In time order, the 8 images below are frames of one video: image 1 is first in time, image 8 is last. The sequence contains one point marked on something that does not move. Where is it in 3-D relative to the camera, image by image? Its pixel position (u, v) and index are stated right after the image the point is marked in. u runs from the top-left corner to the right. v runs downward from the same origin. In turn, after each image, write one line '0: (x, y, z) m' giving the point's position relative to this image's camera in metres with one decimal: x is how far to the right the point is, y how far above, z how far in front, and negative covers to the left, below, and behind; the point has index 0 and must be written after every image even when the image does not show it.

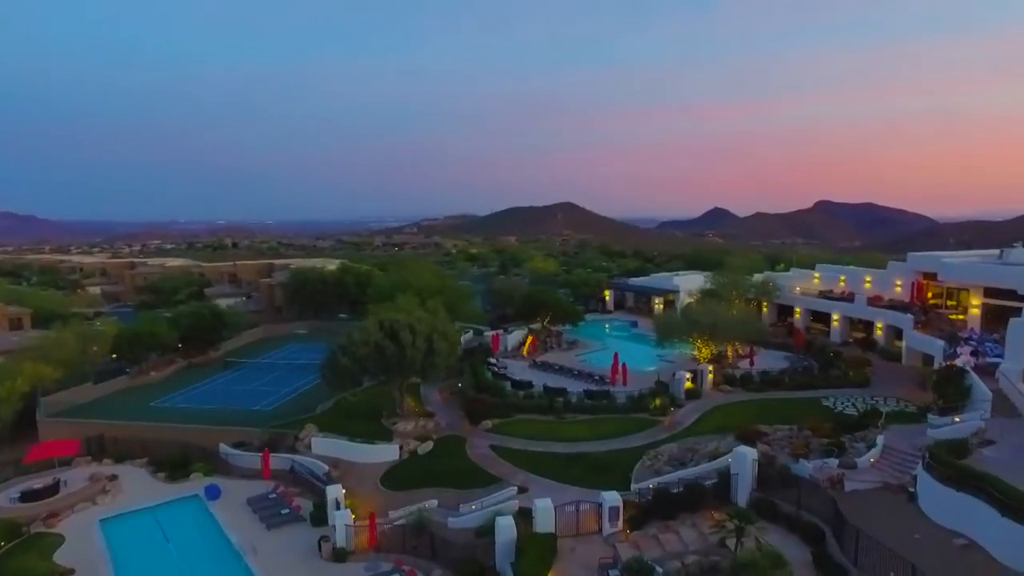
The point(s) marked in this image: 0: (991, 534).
0: (+14.0, -7.2, +18.1) m
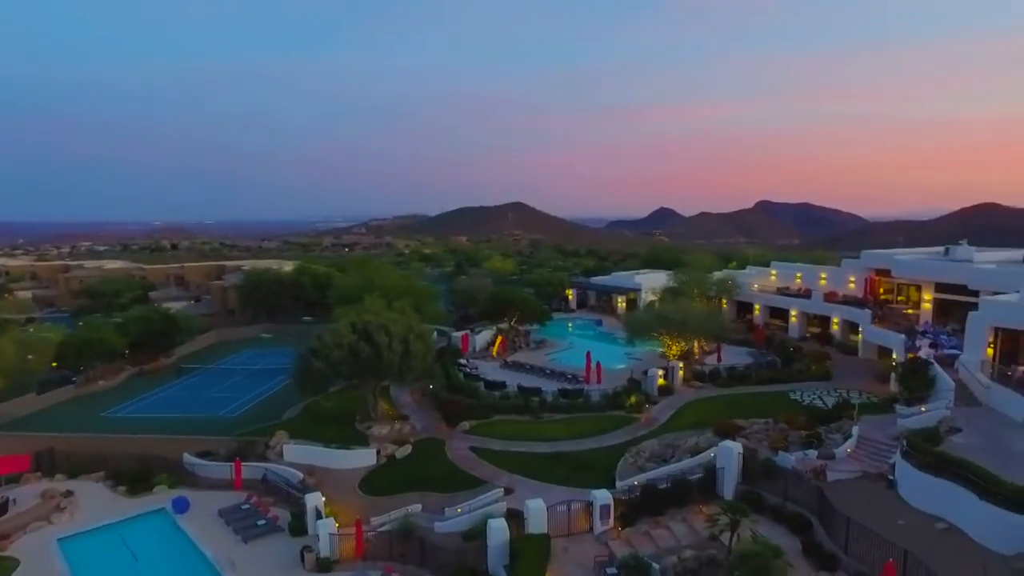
0: (+14.1, -7.0, +19.0) m
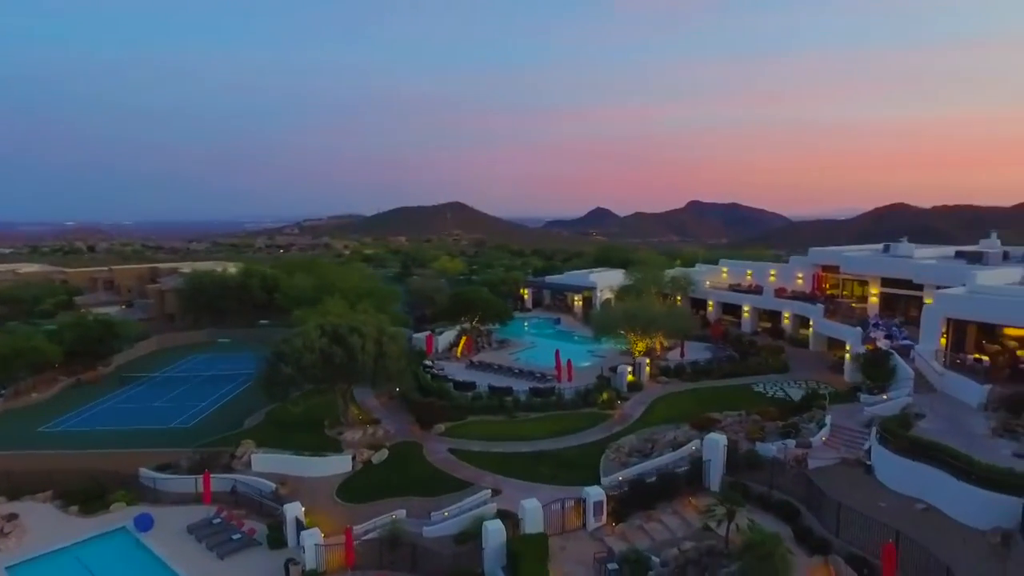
0: (+14.2, -6.8, +20.2) m
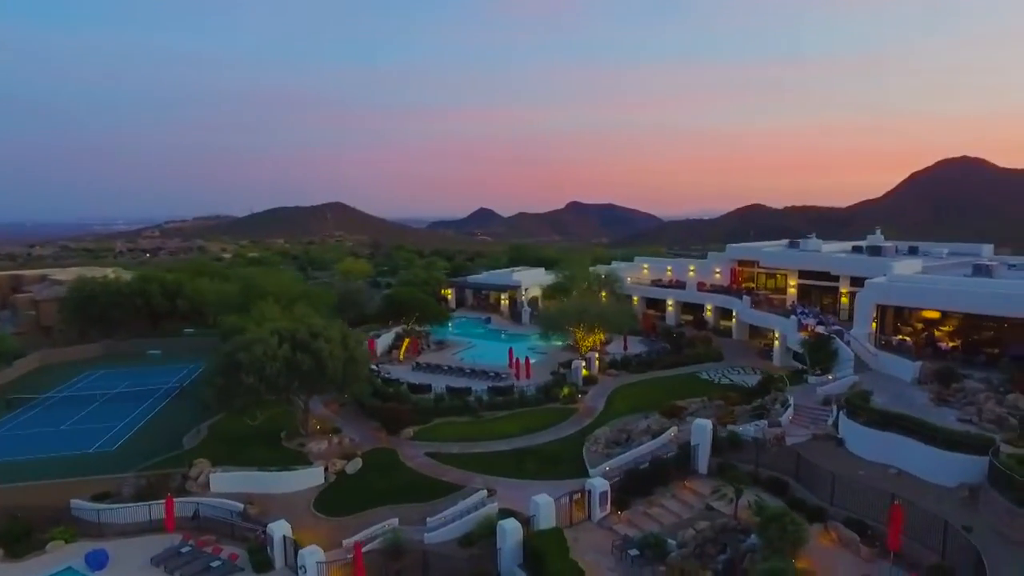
0: (+14.9, -6.4, +22.8) m
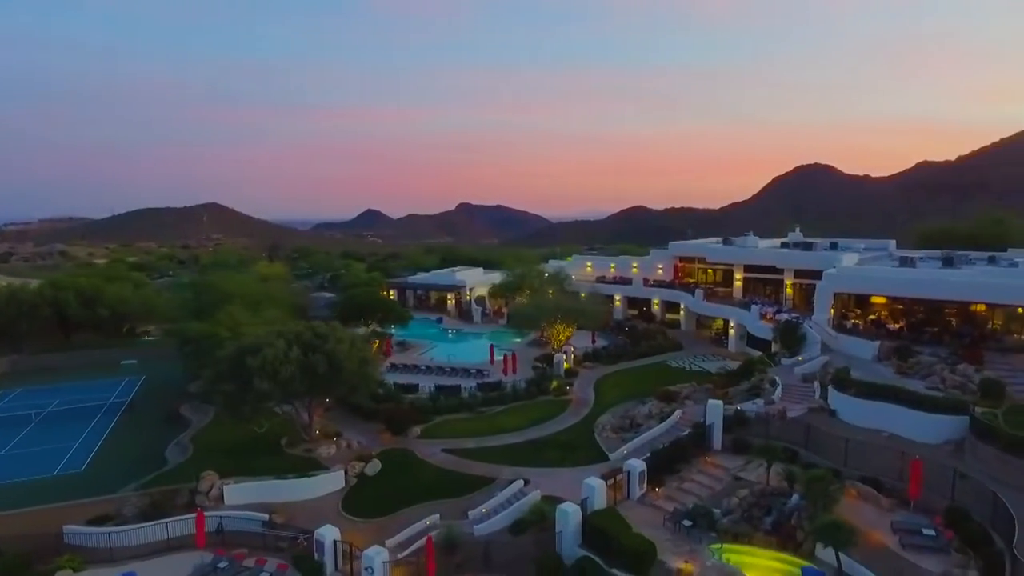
0: (+16.8, -5.8, +26.5) m
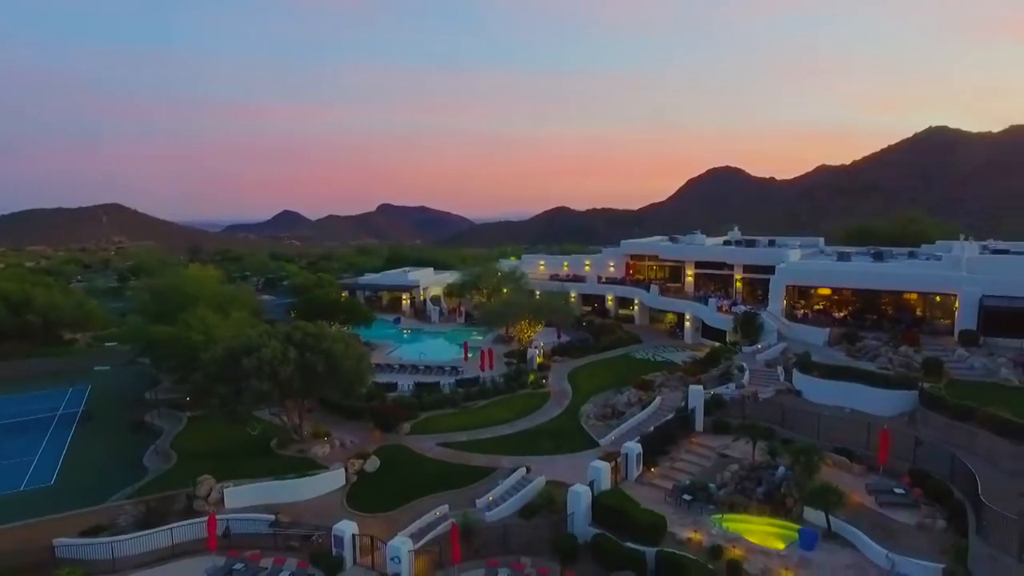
0: (+16.8, -5.4, +29.7) m
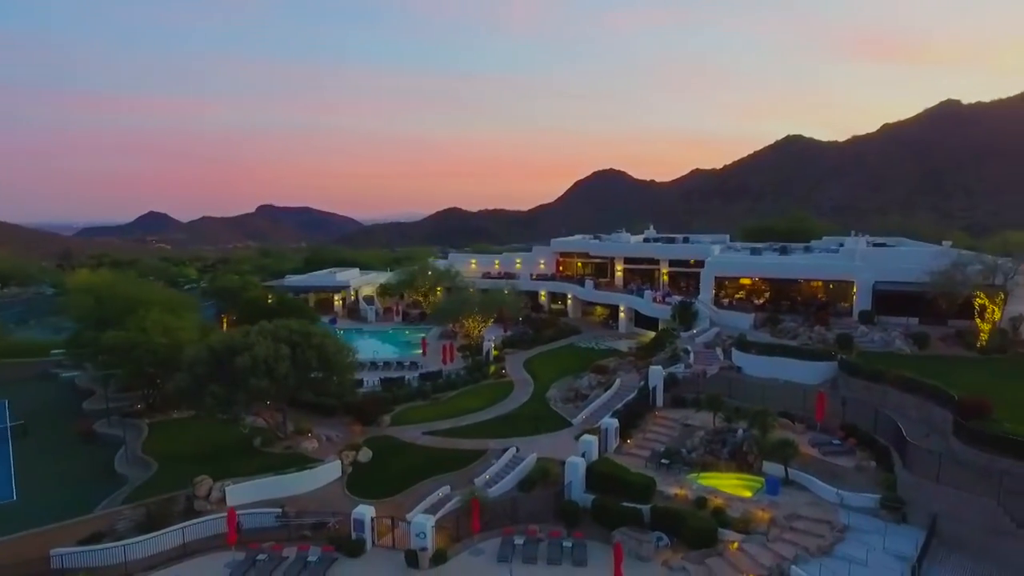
0: (+15.8, -4.7, +34.9) m
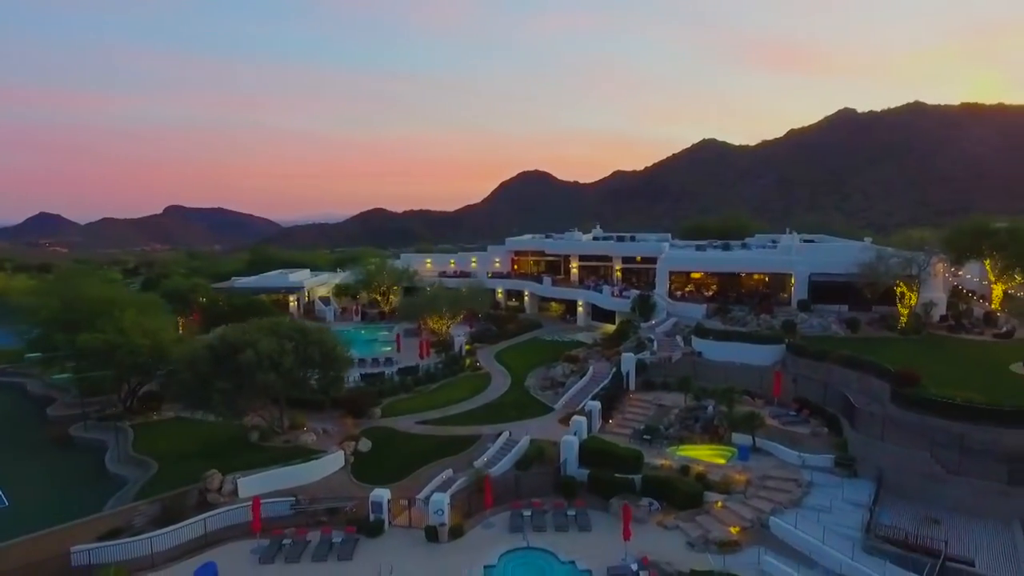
0: (+14.8, -4.2, +39.0) m
